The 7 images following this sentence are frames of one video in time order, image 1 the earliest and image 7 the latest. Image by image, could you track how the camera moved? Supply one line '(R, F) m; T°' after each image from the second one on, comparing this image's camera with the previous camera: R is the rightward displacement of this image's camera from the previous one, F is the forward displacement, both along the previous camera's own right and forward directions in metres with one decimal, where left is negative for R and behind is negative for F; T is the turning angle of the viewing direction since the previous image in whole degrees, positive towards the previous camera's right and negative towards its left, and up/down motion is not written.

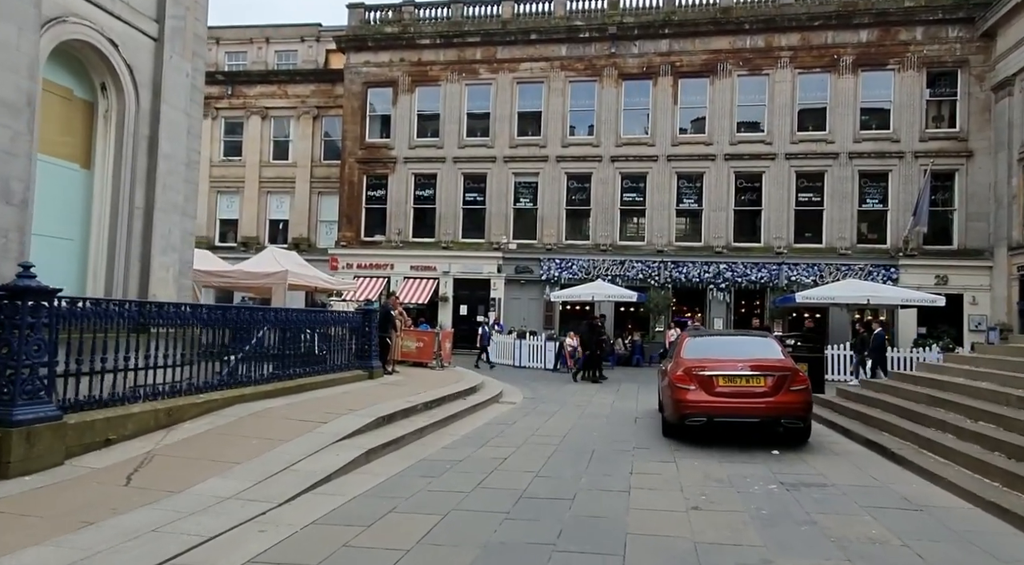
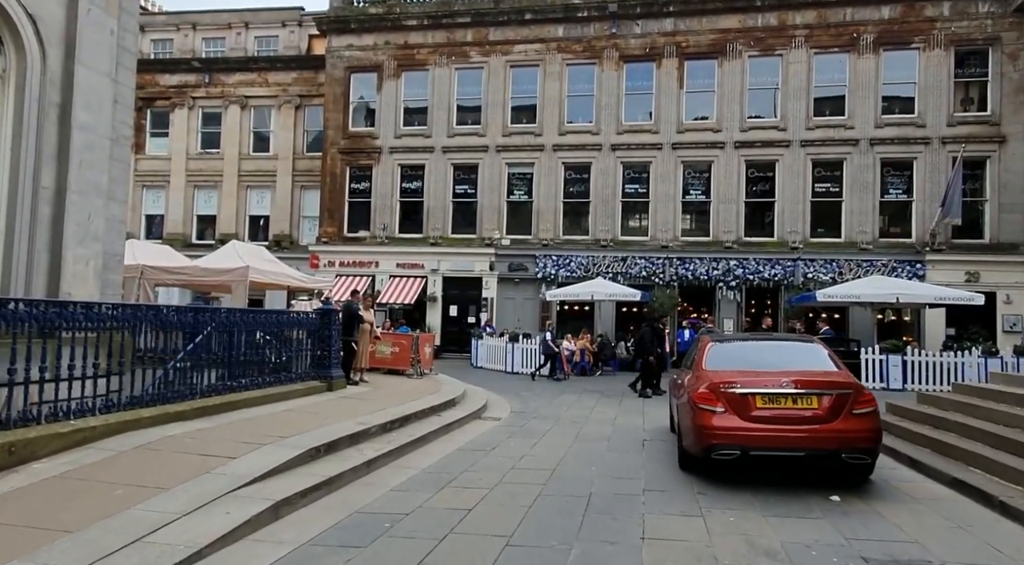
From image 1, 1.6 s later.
(+0.3, +2.1) m; 0°
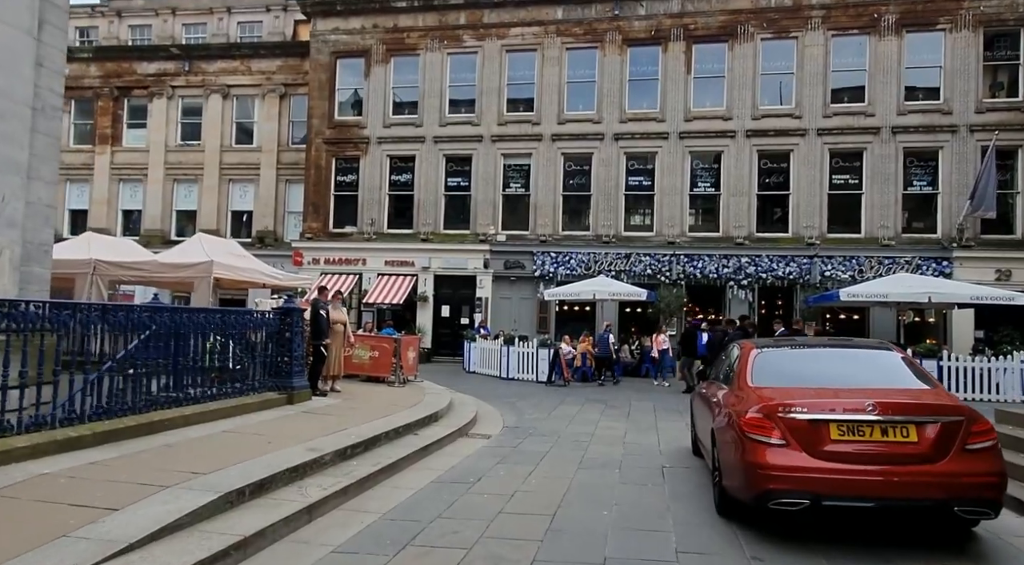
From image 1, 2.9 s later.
(+0.1, +1.7) m; 0°
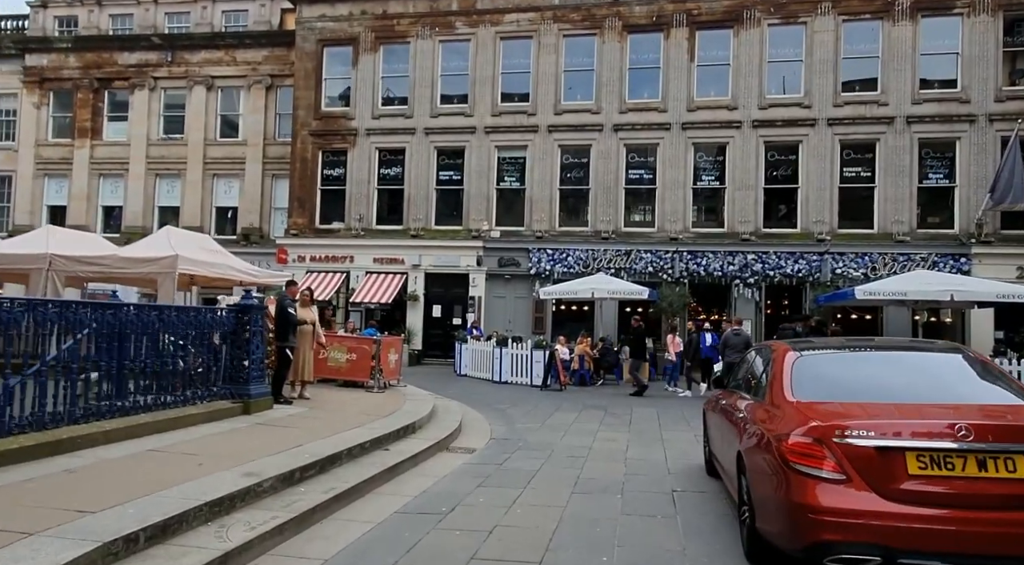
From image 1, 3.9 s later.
(+0.1, +1.2) m; 0°
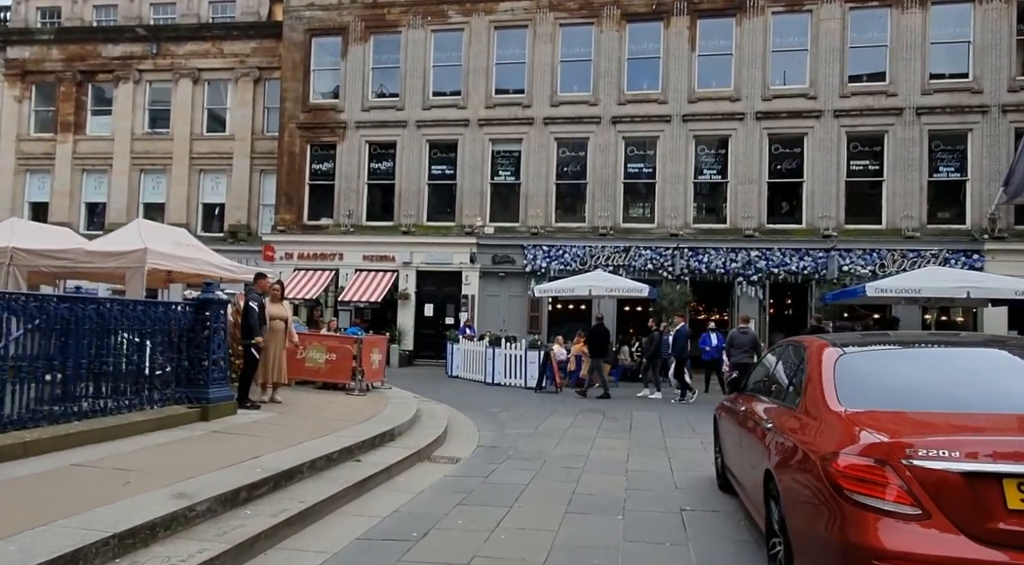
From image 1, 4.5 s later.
(+0.1, +0.9) m; 0°
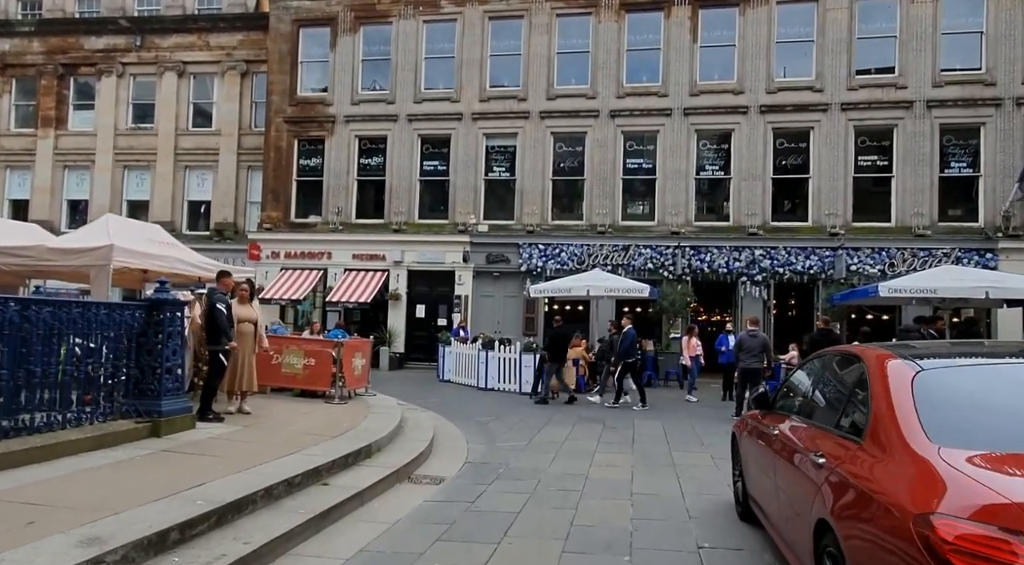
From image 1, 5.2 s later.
(+0.1, +0.9) m; 0°
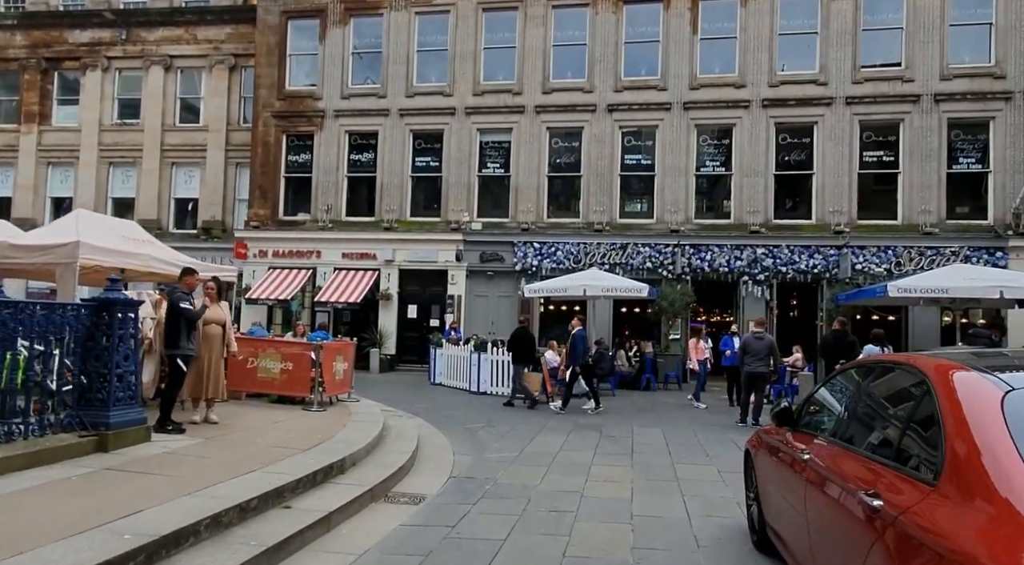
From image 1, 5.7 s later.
(+0.1, +0.7) m; 0°
